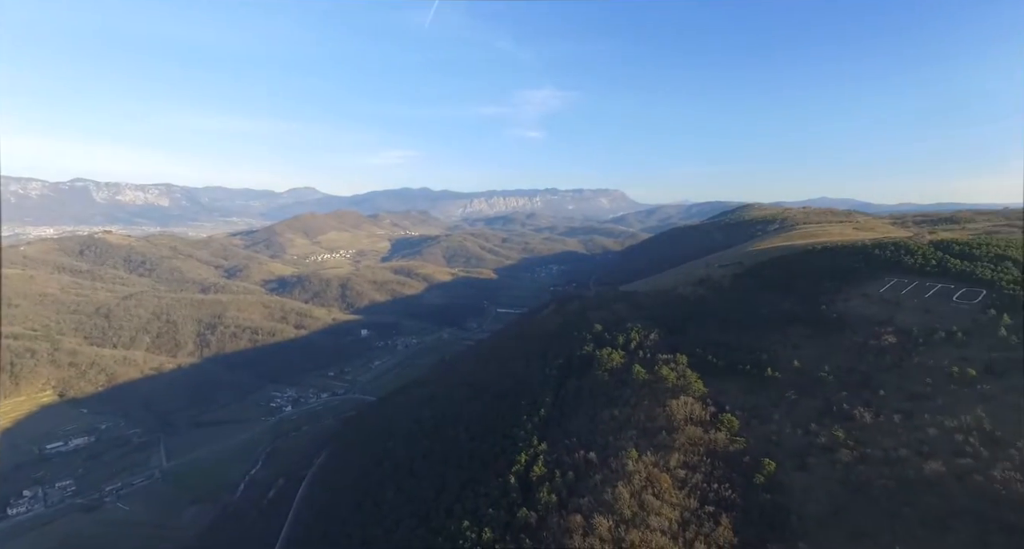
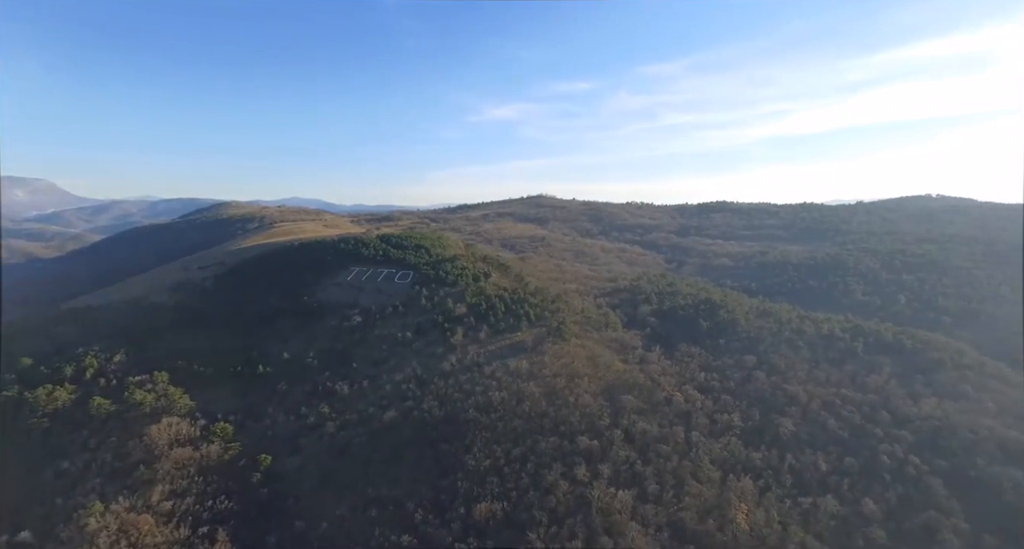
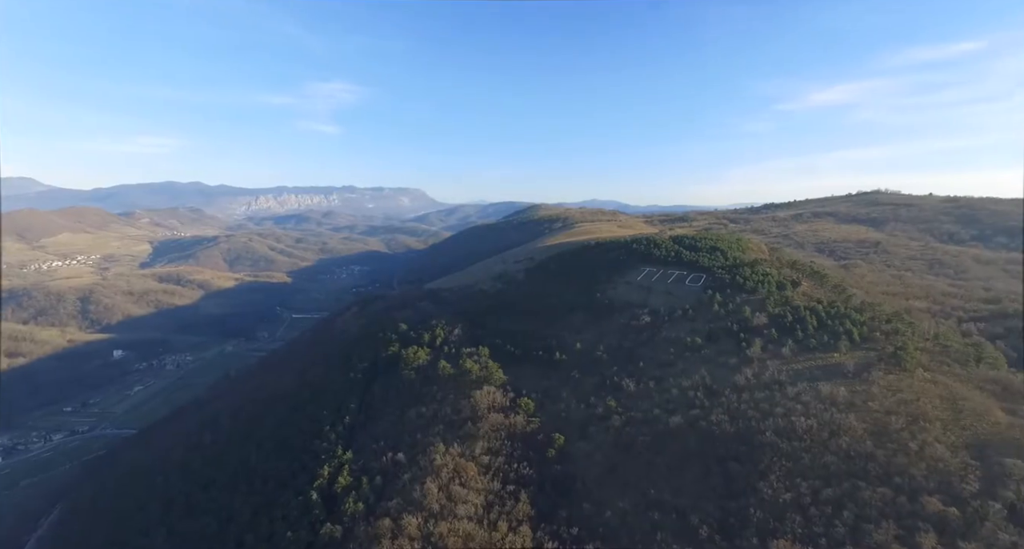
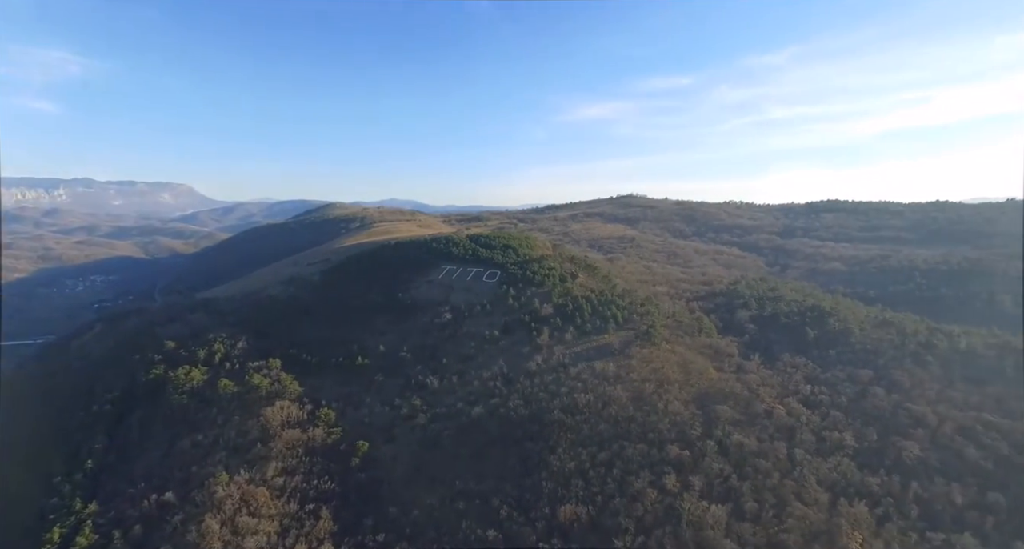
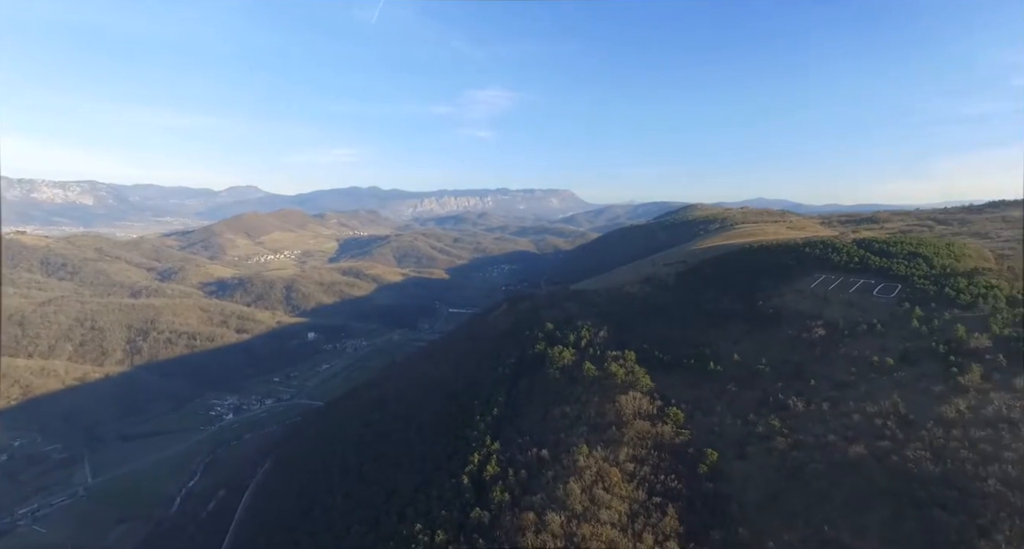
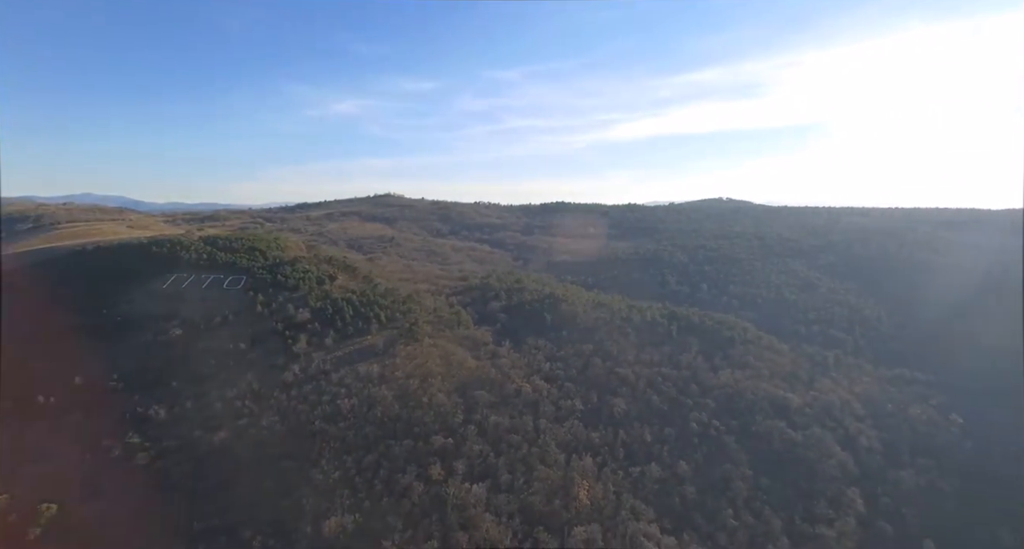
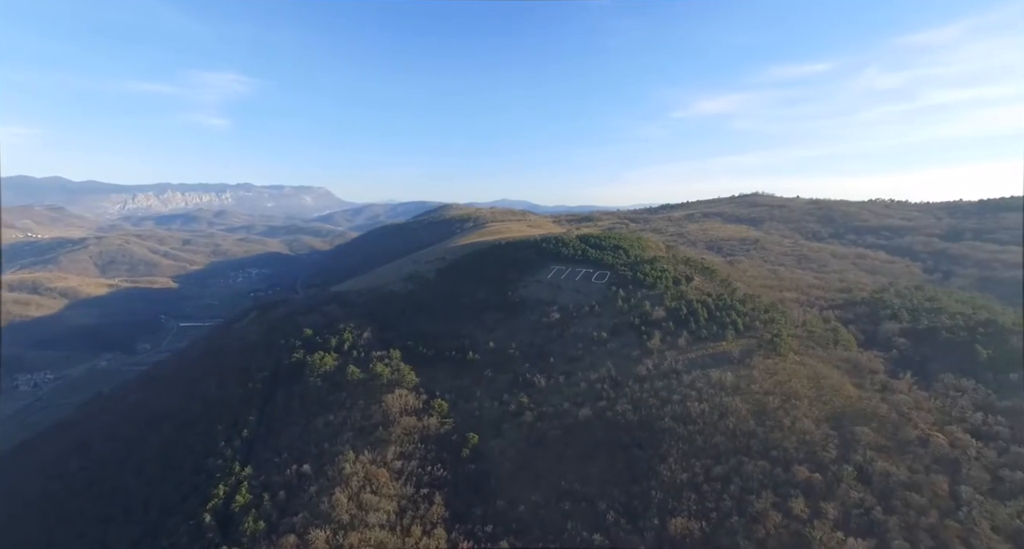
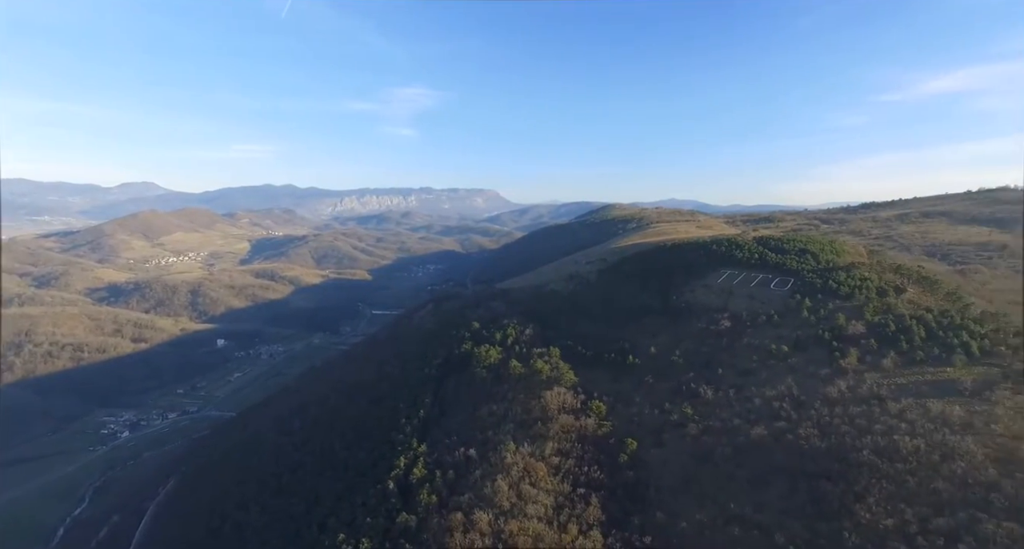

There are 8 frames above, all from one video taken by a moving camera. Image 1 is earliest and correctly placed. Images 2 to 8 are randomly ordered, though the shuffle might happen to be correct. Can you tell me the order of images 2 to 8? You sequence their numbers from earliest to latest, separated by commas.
5, 8, 3, 7, 4, 2, 6
